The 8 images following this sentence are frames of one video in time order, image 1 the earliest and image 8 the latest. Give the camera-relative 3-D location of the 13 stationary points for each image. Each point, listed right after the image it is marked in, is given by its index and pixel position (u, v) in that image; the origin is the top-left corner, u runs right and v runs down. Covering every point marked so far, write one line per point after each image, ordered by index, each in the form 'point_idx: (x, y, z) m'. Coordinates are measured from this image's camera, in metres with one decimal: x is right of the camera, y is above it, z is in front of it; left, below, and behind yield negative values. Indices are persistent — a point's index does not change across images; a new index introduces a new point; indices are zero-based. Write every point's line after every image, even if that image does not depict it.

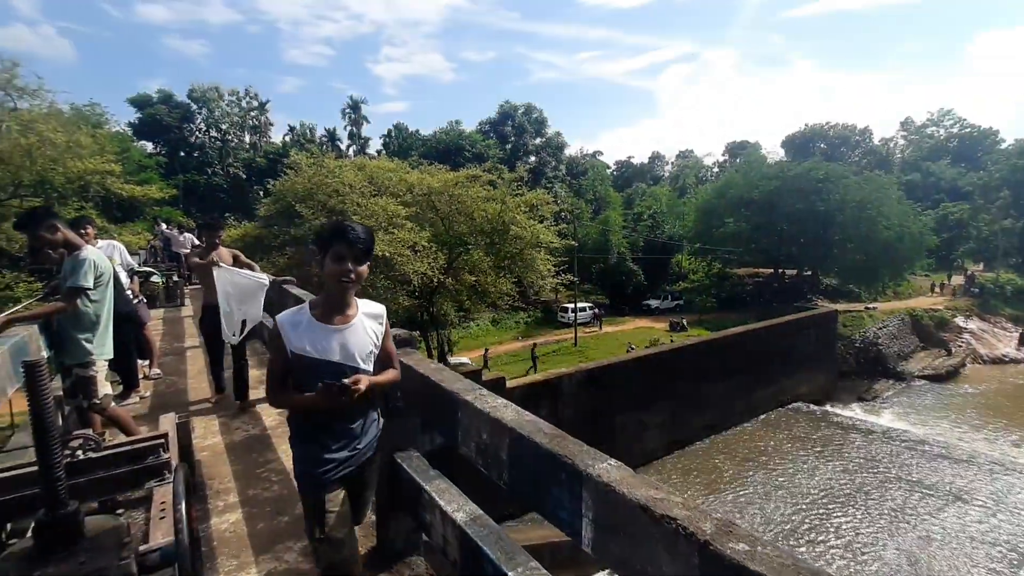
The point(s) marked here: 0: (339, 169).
0: (-5.0, +3.4, +16.8) m
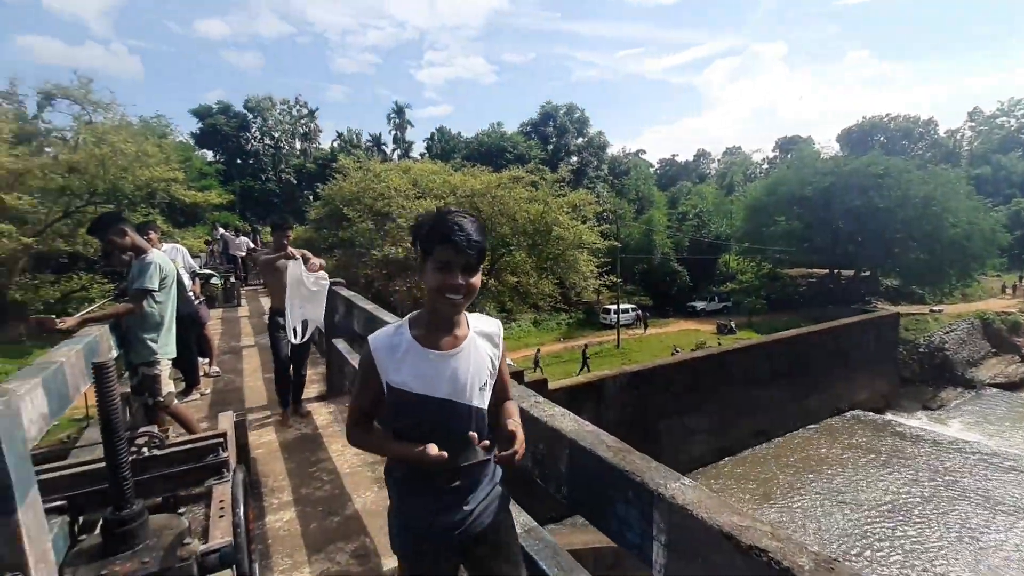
0: (-3.7, +3.4, +17.1) m
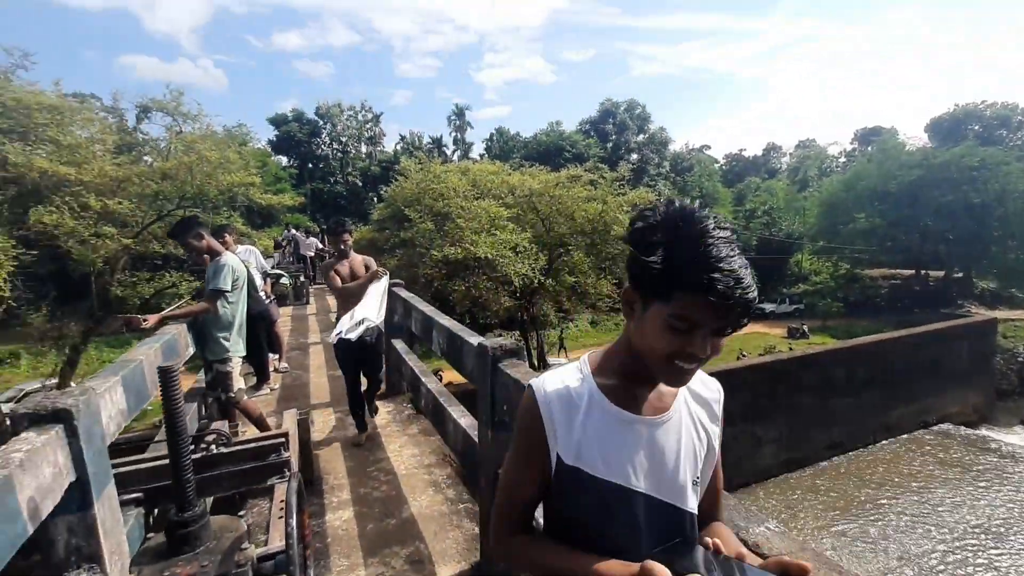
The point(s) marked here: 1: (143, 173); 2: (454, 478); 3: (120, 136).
0: (-2.0, +3.4, +17.4) m
1: (-9.2, +2.9, +15.1) m
2: (-0.3, -1.0, +3.0) m
3: (-10.8, +4.2, +16.2) m
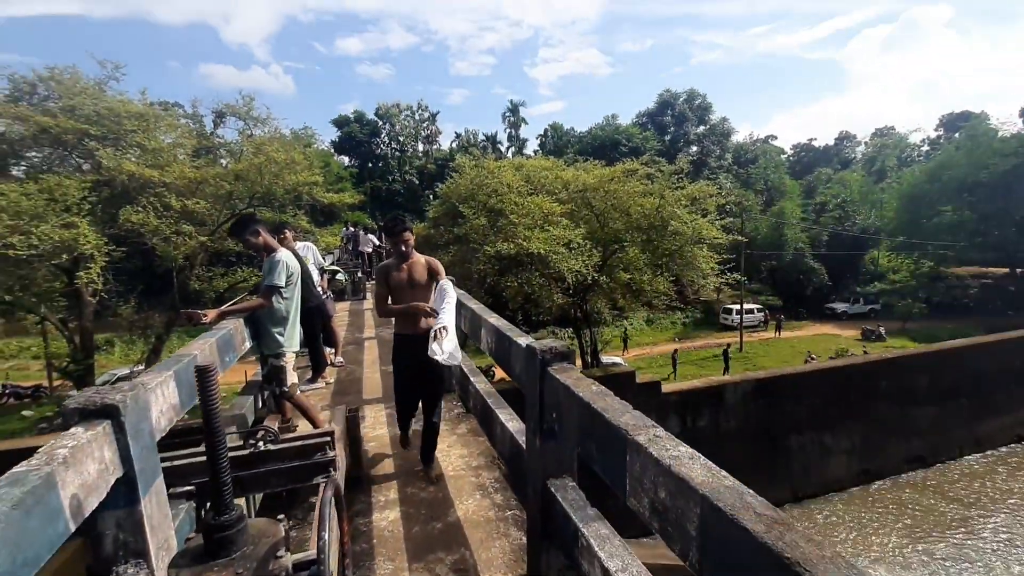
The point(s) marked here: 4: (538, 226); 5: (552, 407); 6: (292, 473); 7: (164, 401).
0: (-0.4, +3.5, +17.3) m
1: (-7.8, +3.0, +15.7) m
2: (0.0, -1.0, +2.9) m
3: (-9.2, +4.3, +17.0) m
4: (+0.7, +1.6, +14.5) m
5: (+0.1, -0.4, +1.8) m
6: (-0.8, -0.7, +2.1) m
7: (-1.1, -0.4, +1.9) m
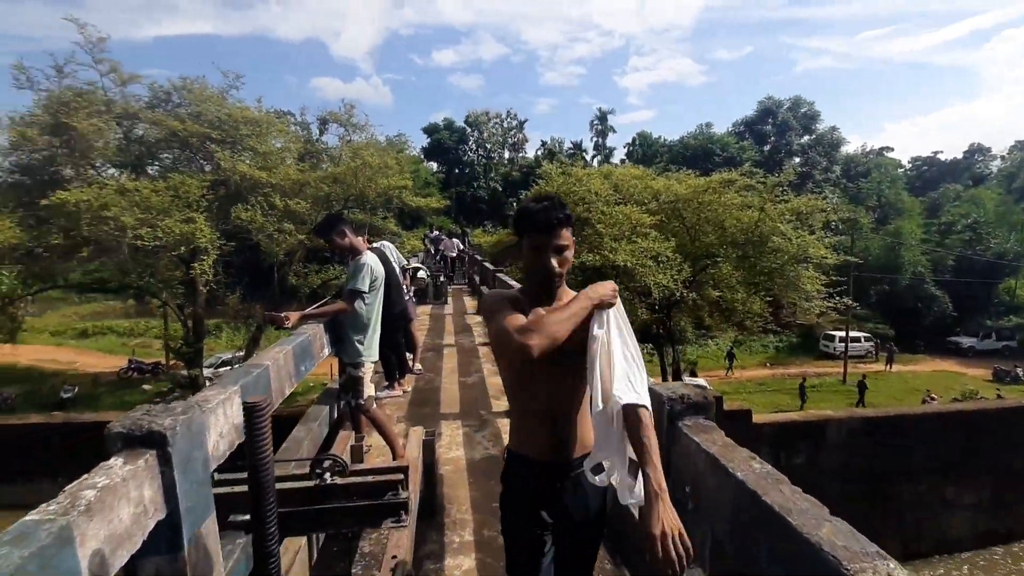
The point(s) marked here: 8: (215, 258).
0: (+2.1, +3.2, +16.9) m
1: (-5.5, +3.1, +16.3) m
2: (+0.3, -1.0, +2.5) m
3: (-6.6, +4.4, +17.7) m
4: (+2.7, +1.2, +13.9) m
5: (+0.4, -0.5, +1.4) m
6: (-0.5, -0.7, +1.8) m
7: (-0.8, -0.4, +1.7) m
8: (-8.0, +0.8, +15.9) m
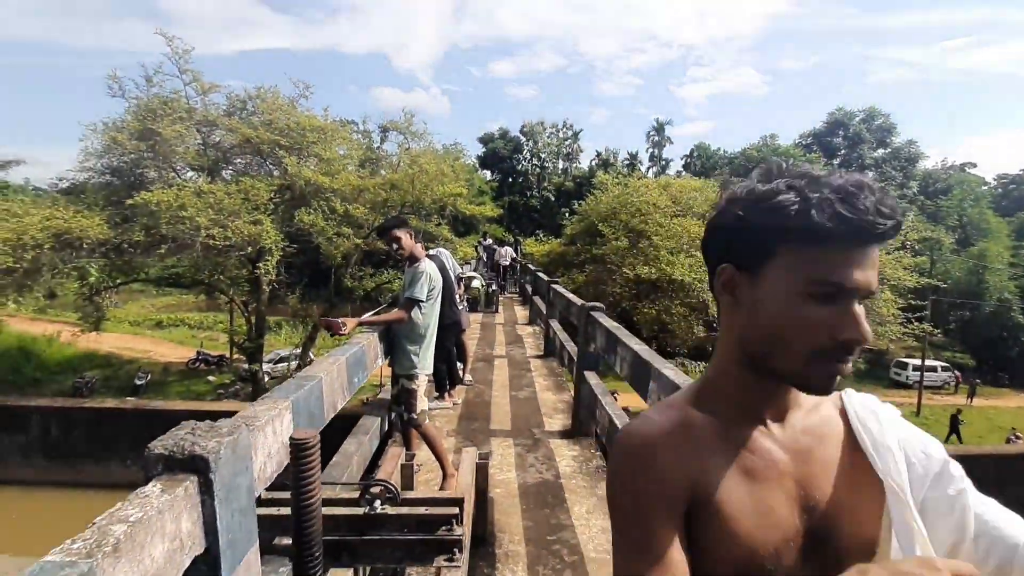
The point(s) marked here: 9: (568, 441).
0: (+3.7, +2.8, +16.6) m
1: (-3.9, +3.0, +16.6) m
2: (+0.6, -1.1, +2.3) m
3: (-4.9, +4.3, +18.1) m
4: (+4.0, +0.9, +13.5) m
5: (+0.6, -0.5, +1.2) m
6: (-0.3, -0.7, +1.7) m
7: (-0.7, -0.4, +1.6) m
8: (-6.6, +0.8, +16.4) m
9: (+0.4, -1.0, +4.0) m
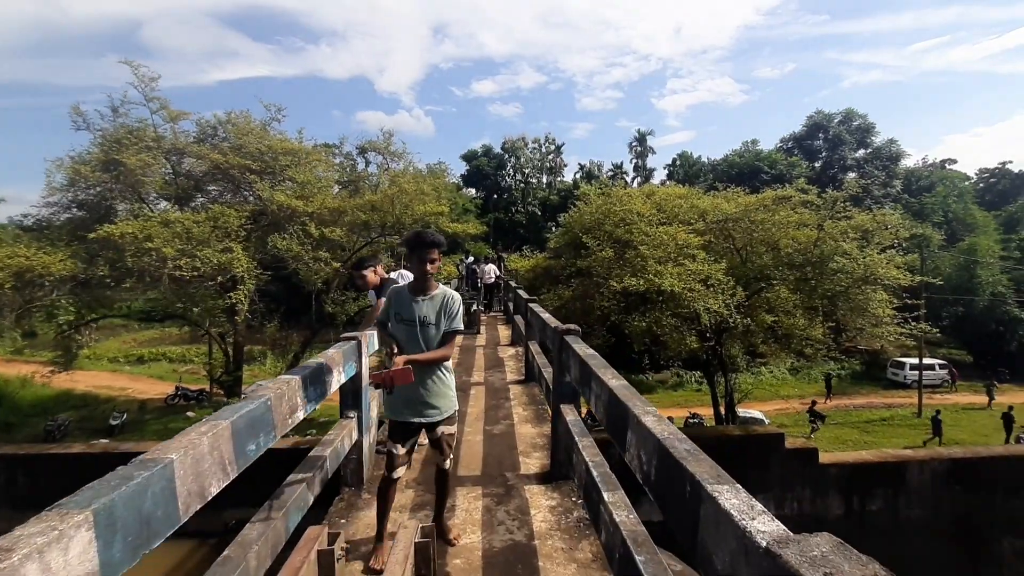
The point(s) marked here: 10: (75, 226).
0: (+3.1, +2.5, +16.2) m
1: (-4.5, +2.3, +16.1) m
2: (+0.4, -1.2, +1.7) m
3: (-5.5, +3.6, +17.6) m
4: (+3.6, +0.7, +13.0) m
5: (+0.4, -0.6, +0.7) m
6: (-0.5, -0.8, +1.1) m
7: (-0.8, -0.5, +1.0) m
8: (-7.0, 0.0, +15.8) m
9: (+0.2, -1.2, +3.5) m
10: (-12.1, +1.7, +16.1) m
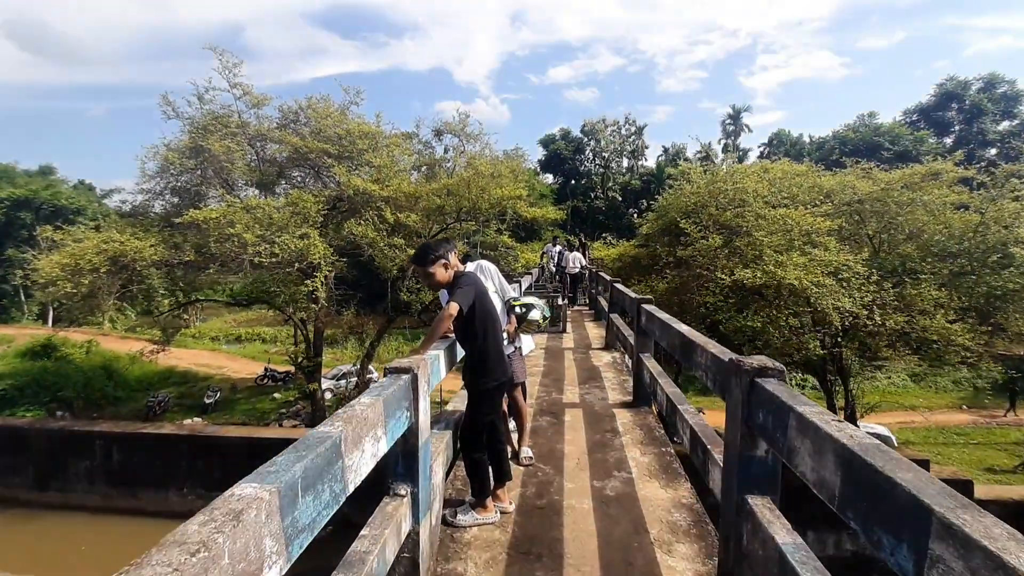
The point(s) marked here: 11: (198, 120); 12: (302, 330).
0: (+5.3, +2.7, +14.2) m
1: (-2.3, +2.6, +15.1) m
2: (+0.7, -1.3, +0.3) m
3: (-3.1, +3.9, +16.7) m
4: (+5.3, +0.8, +11.1) m
5: (+0.6, -0.6, -0.7) m
6: (-0.2, -0.9, -0.2) m
7: (-0.6, -0.6, -0.2) m
8: (-4.9, +0.3, +15.1) m
9: (+0.7, -1.2, +2.0) m
10: (-9.8, +2.1, +16.1) m
11: (-9.1, +4.8, +16.6) m
12: (-6.3, -1.3, +17.0) m
